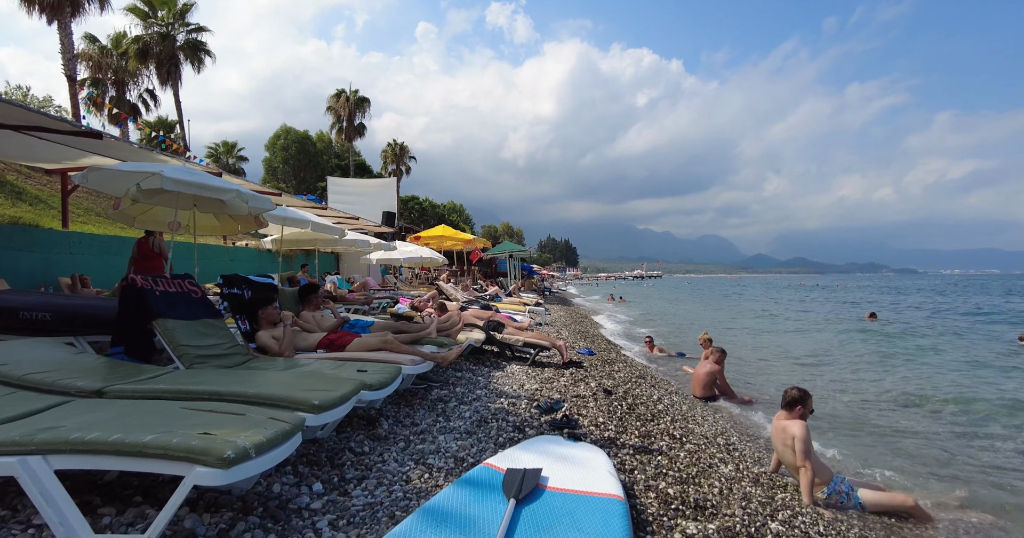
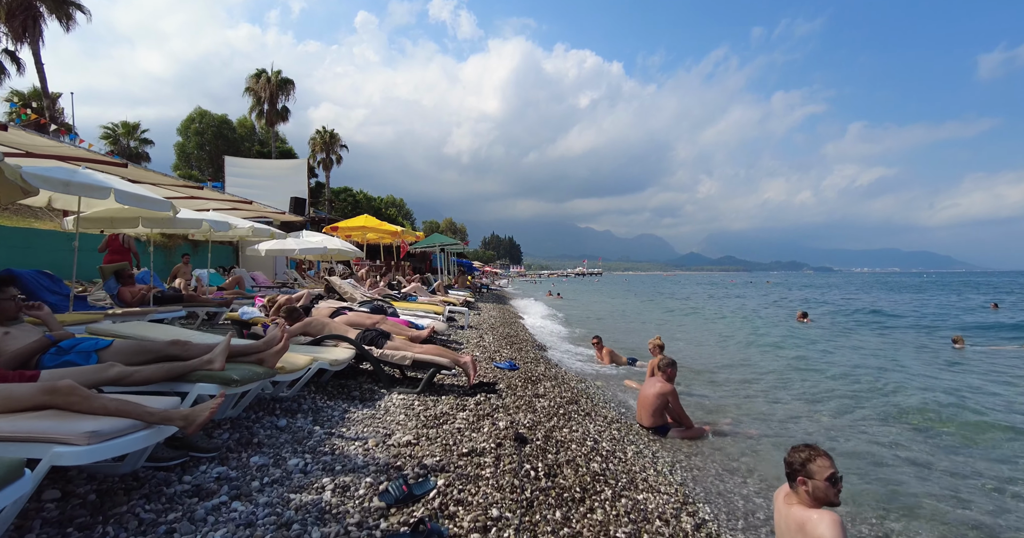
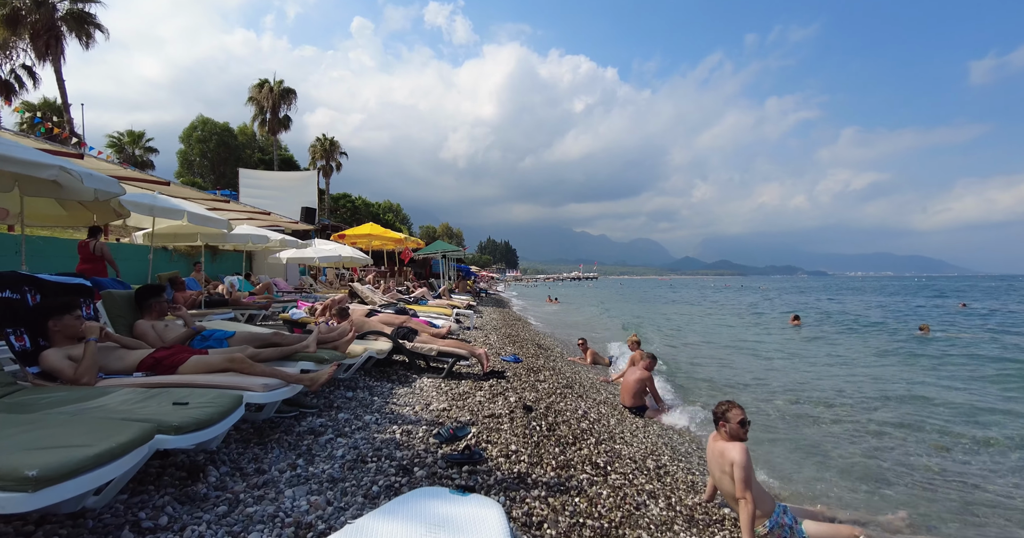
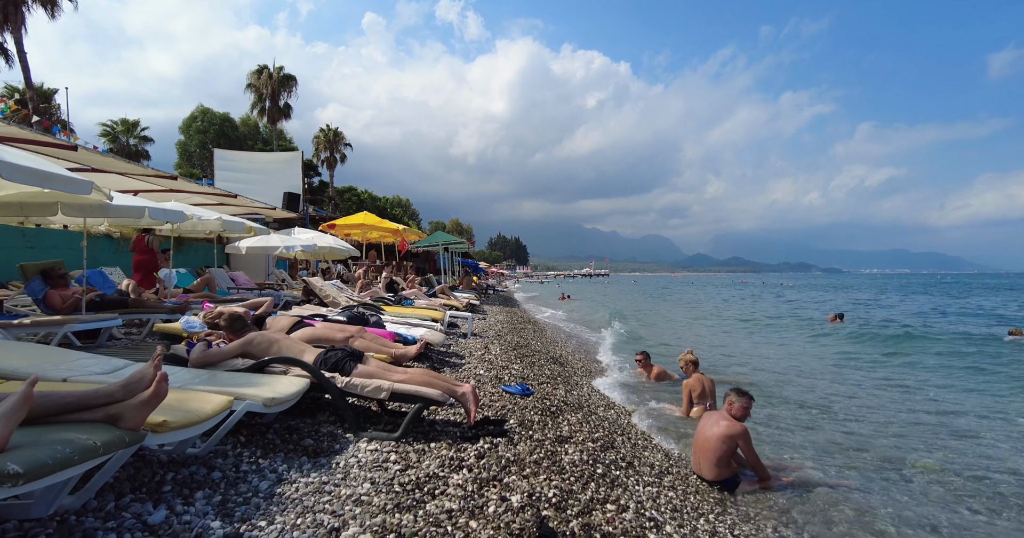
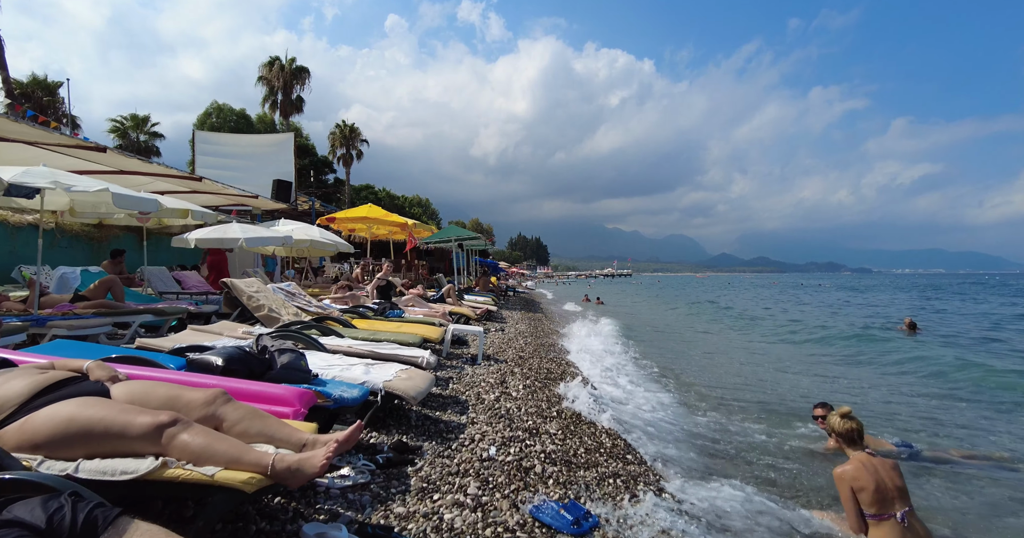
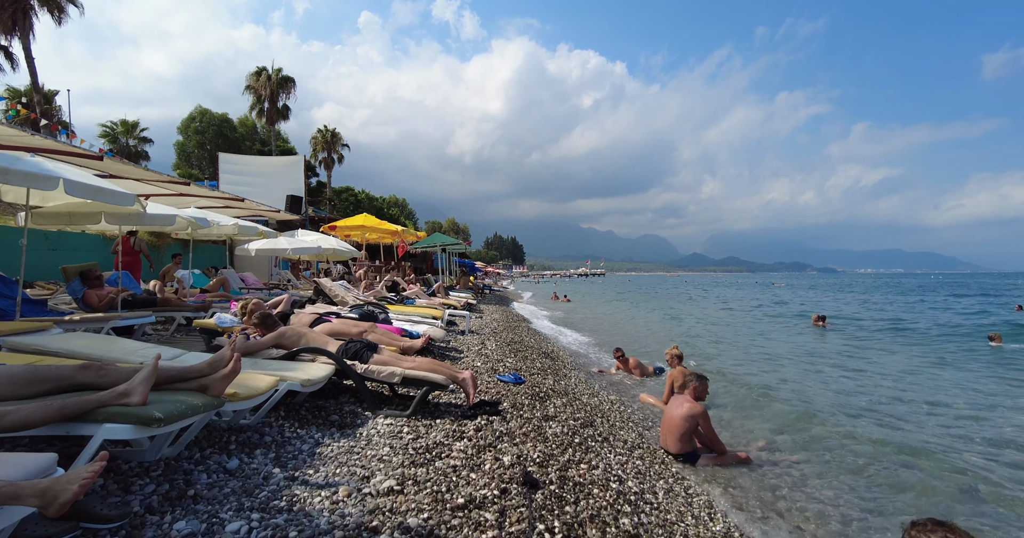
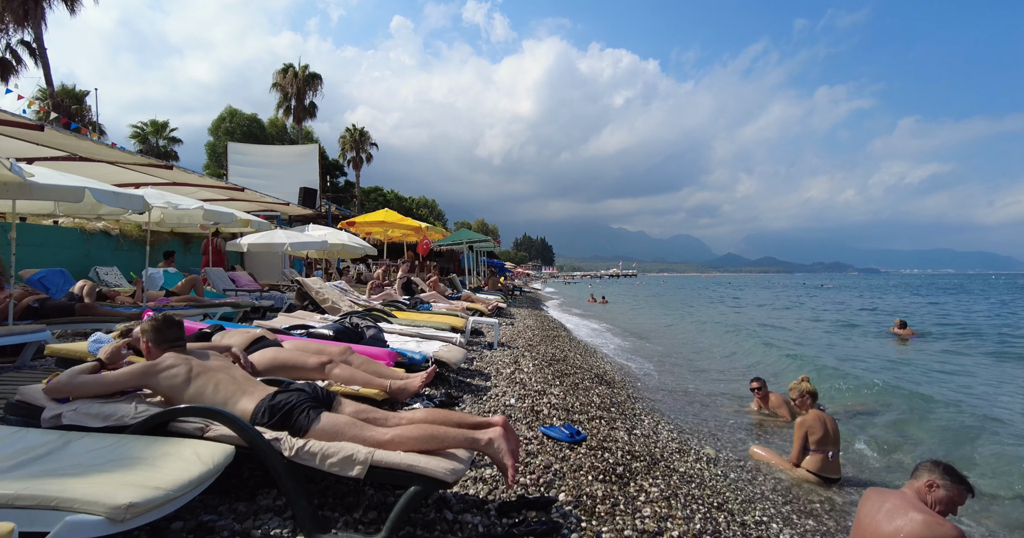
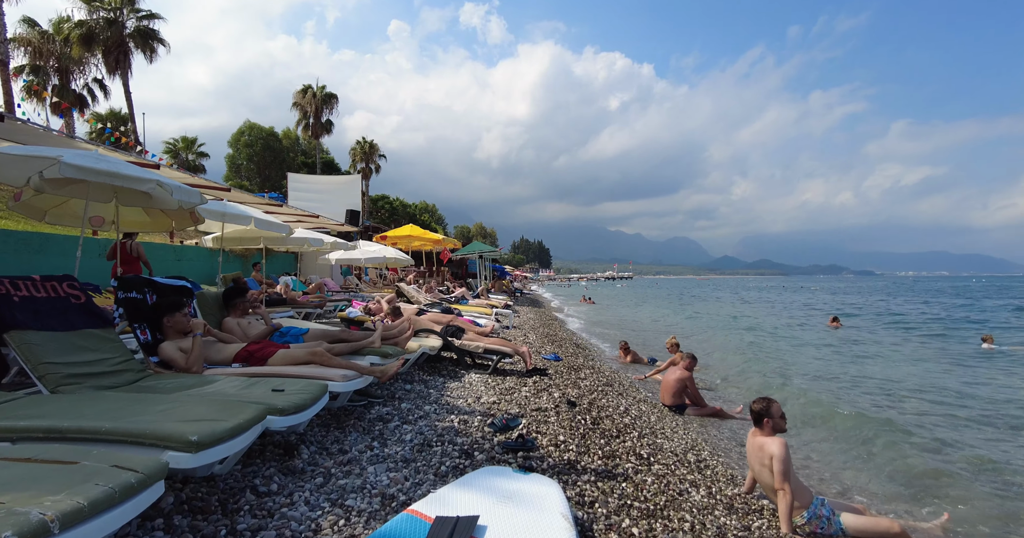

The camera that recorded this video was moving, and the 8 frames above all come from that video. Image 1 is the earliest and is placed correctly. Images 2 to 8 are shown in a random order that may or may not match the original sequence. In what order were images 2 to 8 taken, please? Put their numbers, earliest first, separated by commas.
8, 3, 2, 6, 4, 7, 5
